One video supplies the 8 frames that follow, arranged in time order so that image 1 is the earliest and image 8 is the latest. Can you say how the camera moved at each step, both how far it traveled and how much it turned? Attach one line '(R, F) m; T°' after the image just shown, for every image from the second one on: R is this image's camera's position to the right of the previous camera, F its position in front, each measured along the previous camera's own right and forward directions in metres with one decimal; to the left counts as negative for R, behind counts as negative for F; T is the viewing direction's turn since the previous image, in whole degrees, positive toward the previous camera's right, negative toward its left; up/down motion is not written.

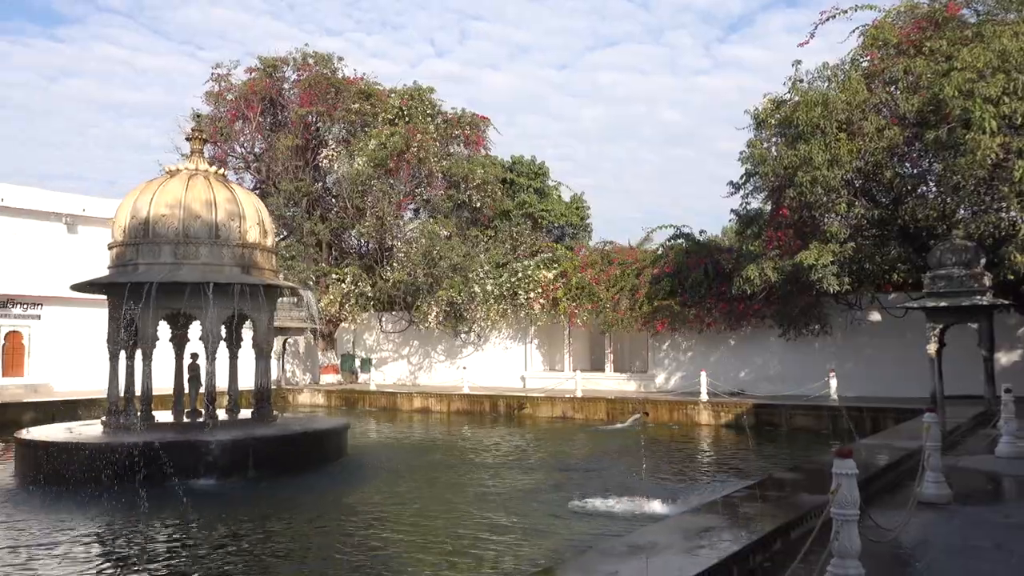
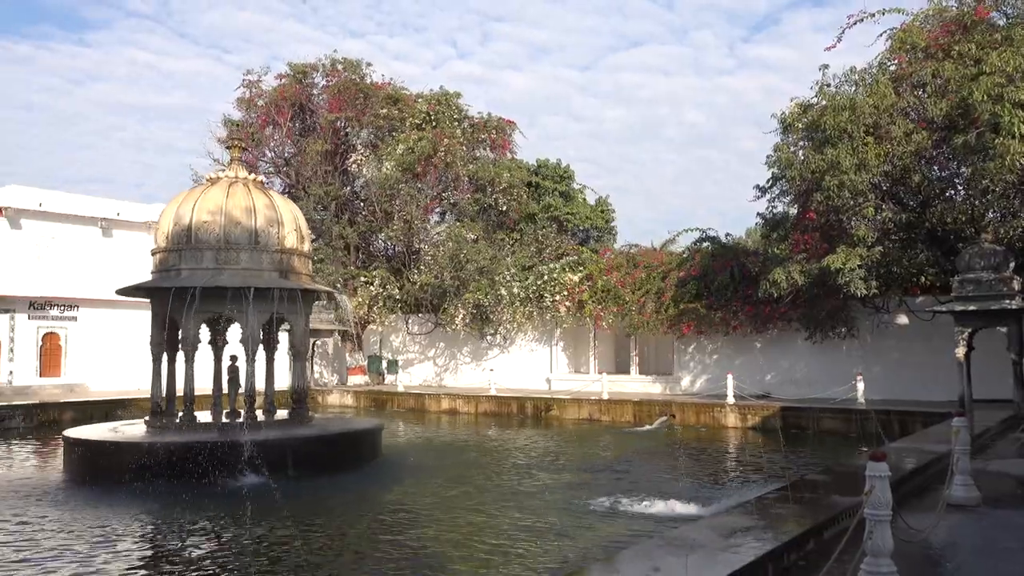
(-0.1, -0.2) m; -1°
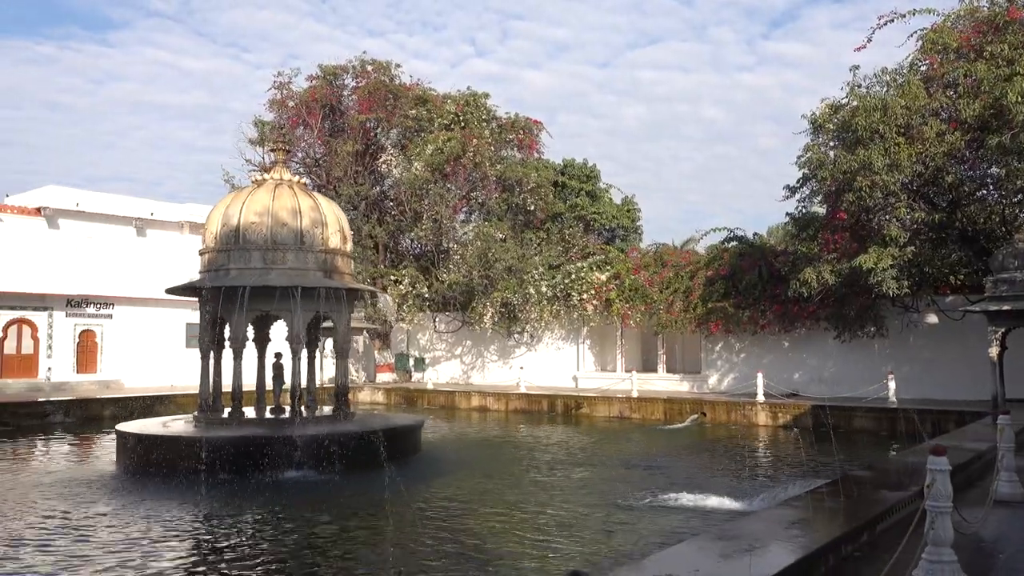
(-0.3, -0.2) m; -1°
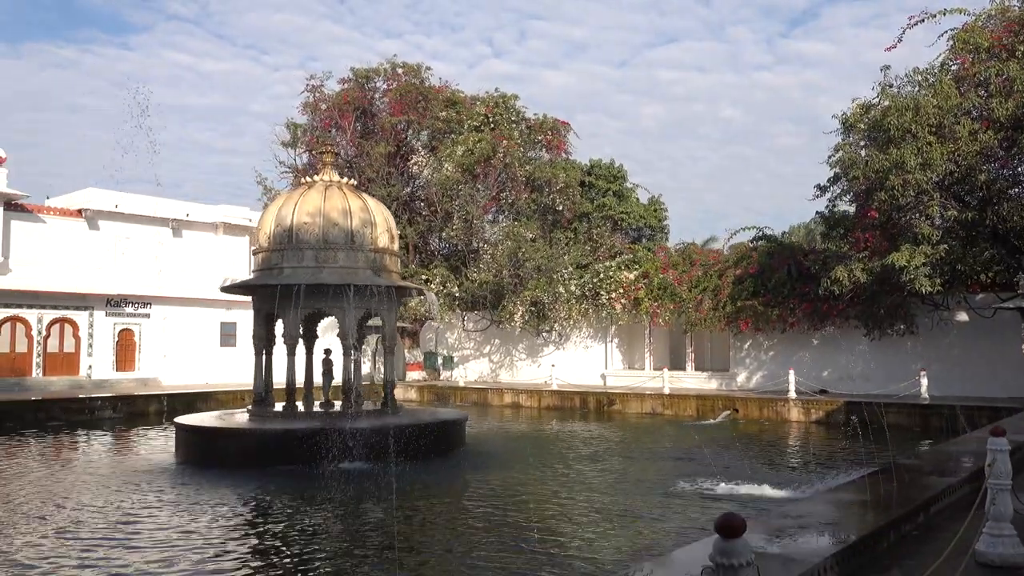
(-0.3, -0.3) m; -1°
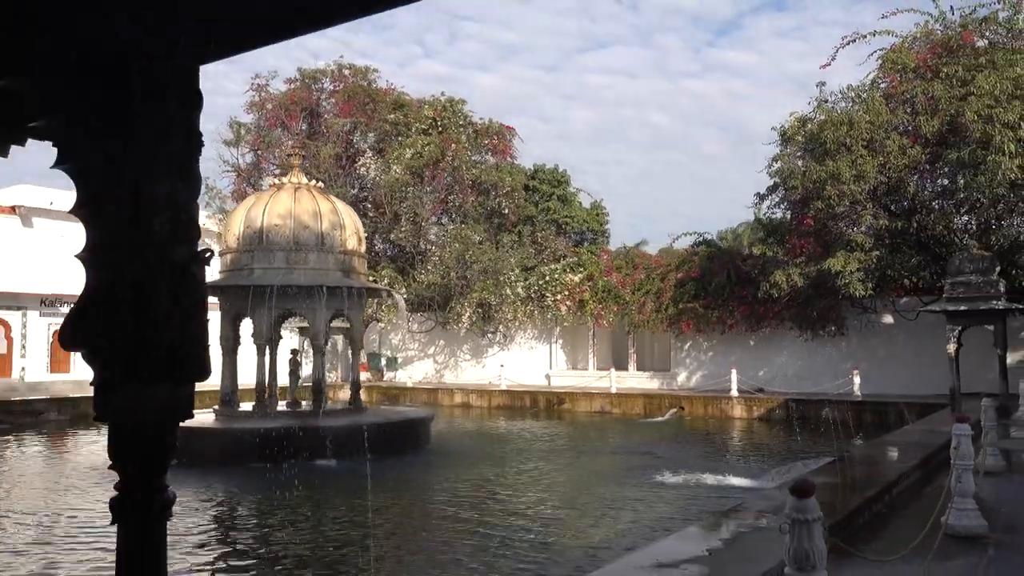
(-0.5, -0.4) m; +5°
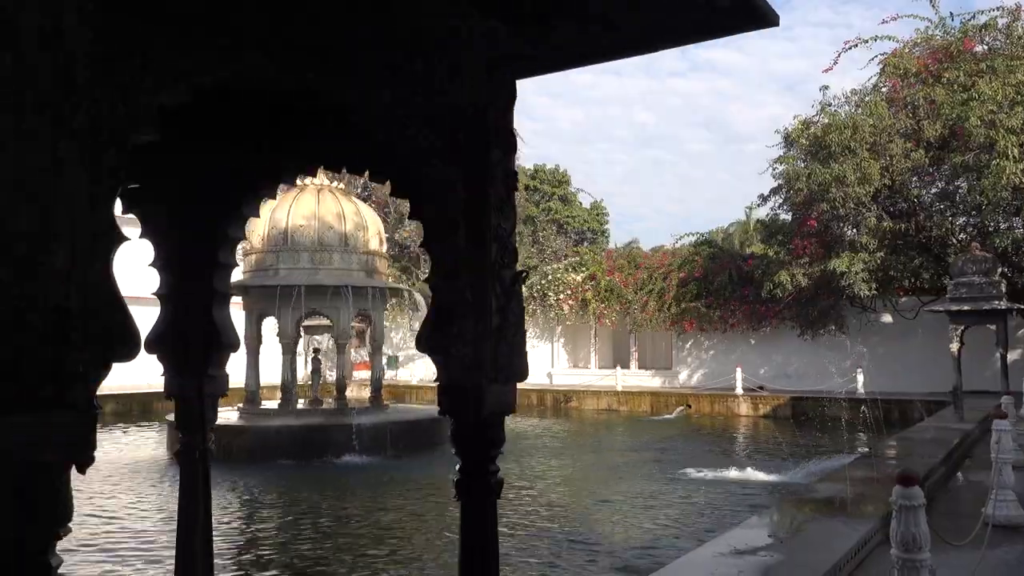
(-0.4, -0.2) m; +1°
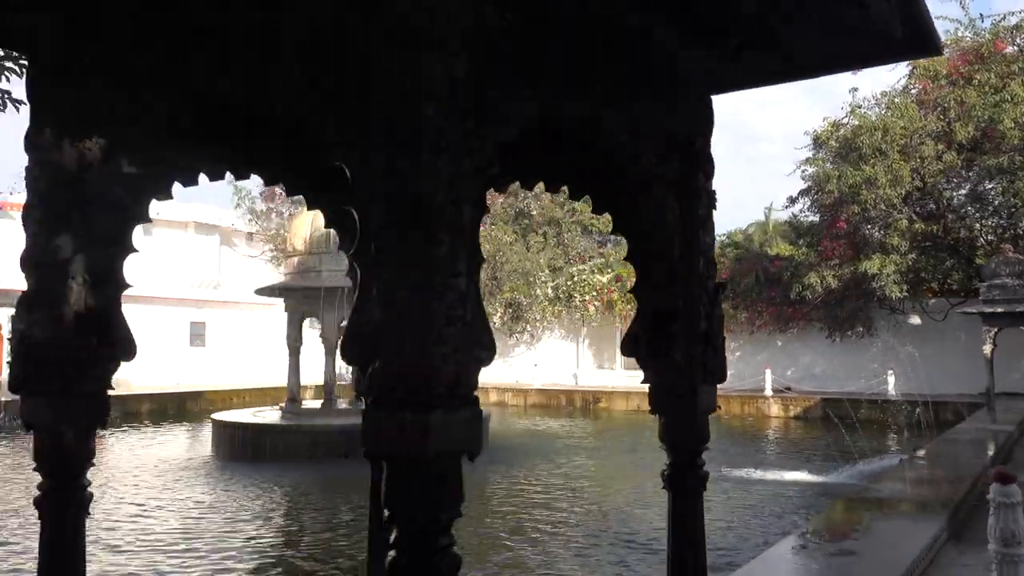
(-0.3, -0.1) m; -1°
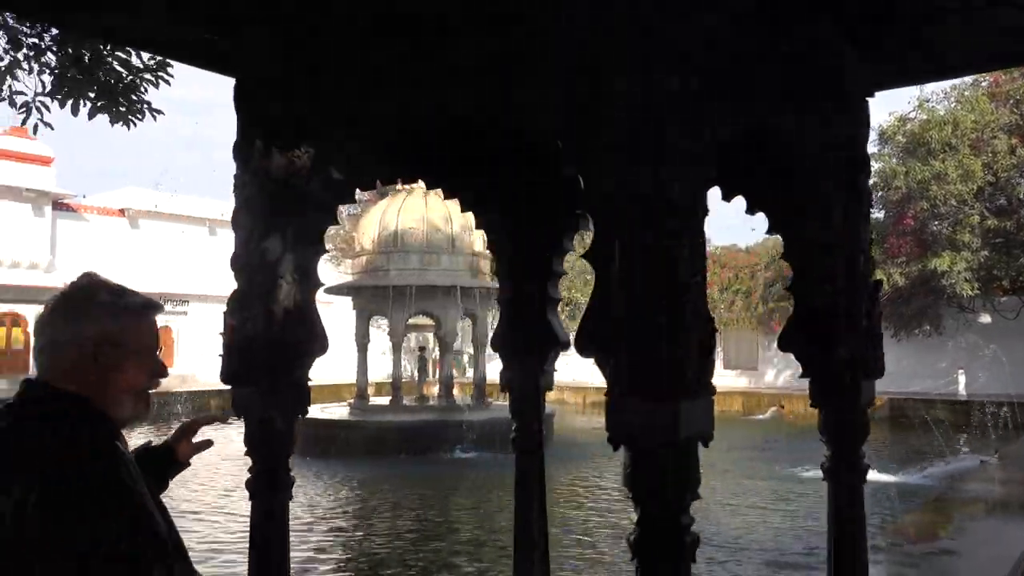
(-0.2, -0.1) m; -3°
